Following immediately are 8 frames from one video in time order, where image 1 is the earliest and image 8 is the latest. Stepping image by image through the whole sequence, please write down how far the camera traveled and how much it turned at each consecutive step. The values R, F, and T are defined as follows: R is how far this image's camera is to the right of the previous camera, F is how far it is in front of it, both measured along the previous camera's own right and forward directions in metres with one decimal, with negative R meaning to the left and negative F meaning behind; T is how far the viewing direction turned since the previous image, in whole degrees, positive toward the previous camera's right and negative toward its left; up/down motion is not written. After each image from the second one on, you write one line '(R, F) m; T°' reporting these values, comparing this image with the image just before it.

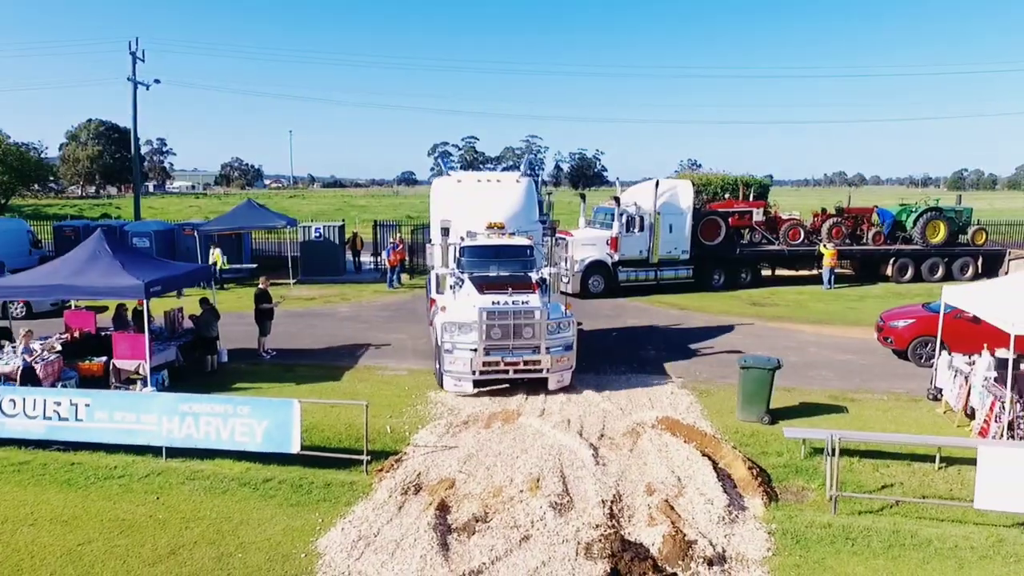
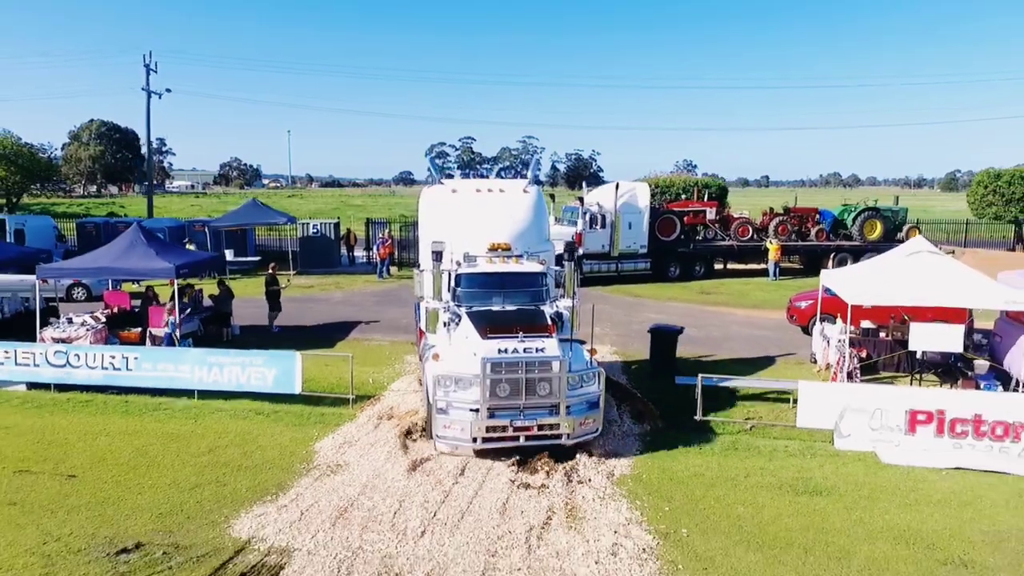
(+0.6, -2.4) m; 0°
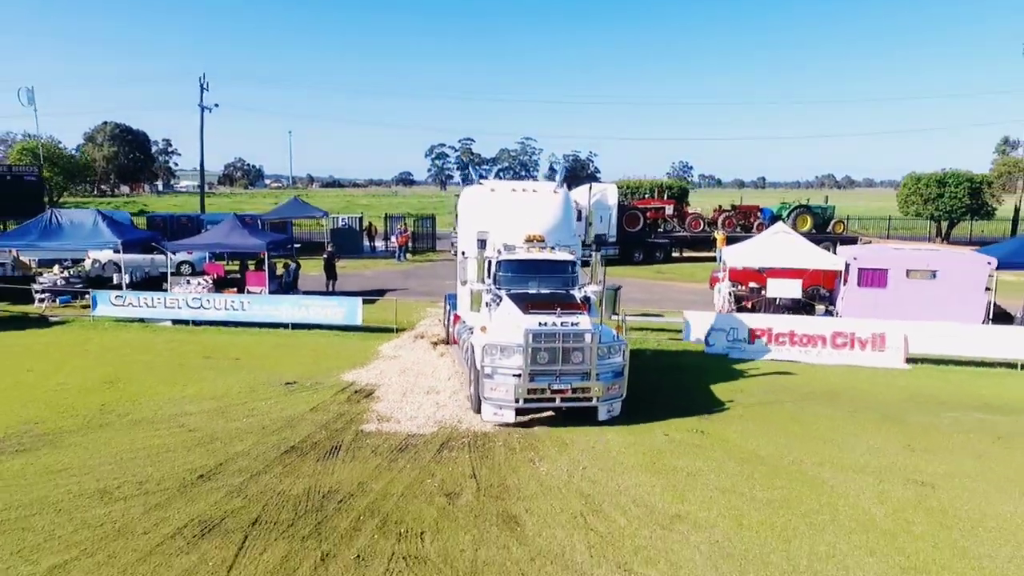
(+0.2, -5.2) m; 0°
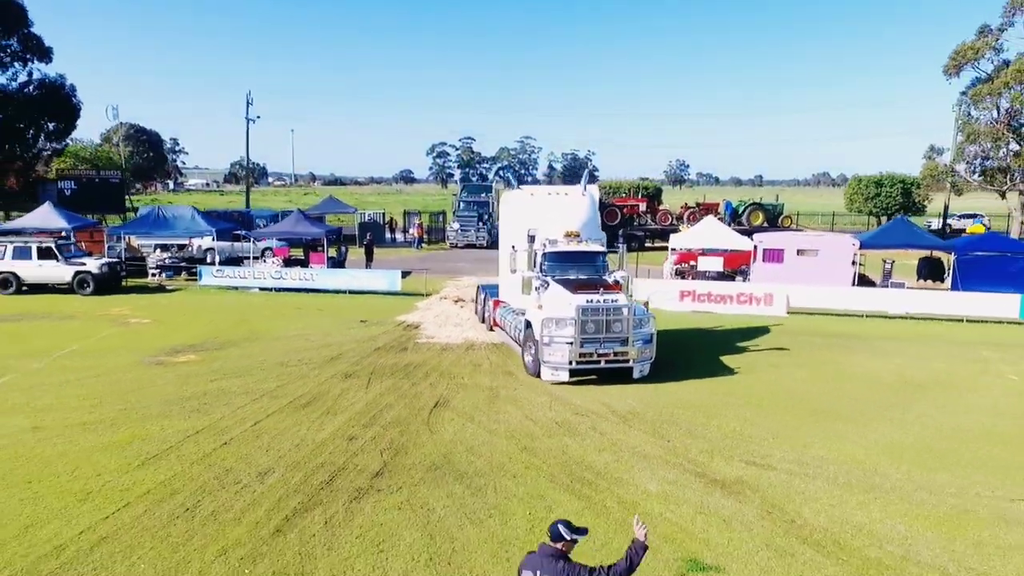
(0.0, -5.7) m; 0°
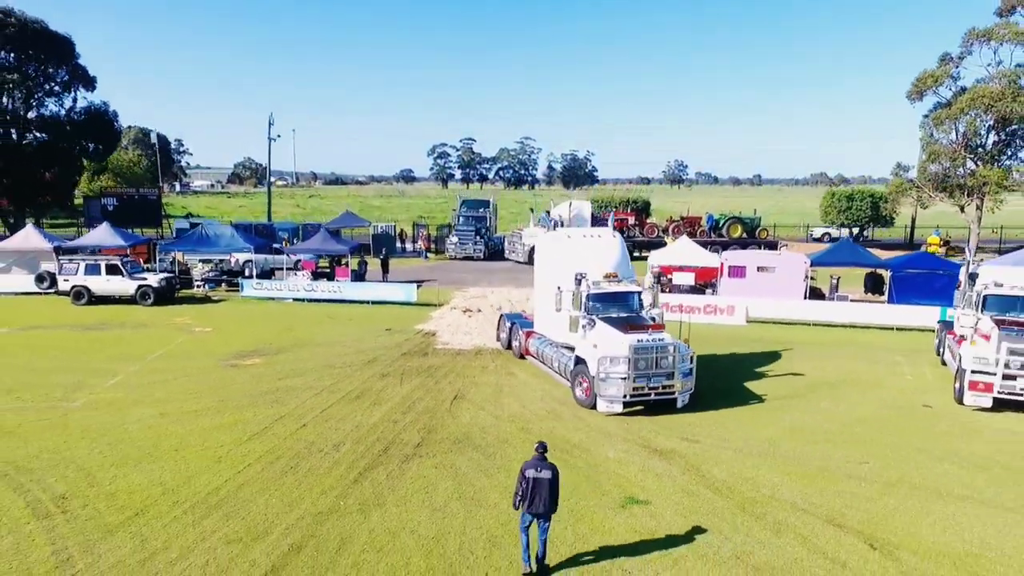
(0.0, -3.4) m; 0°
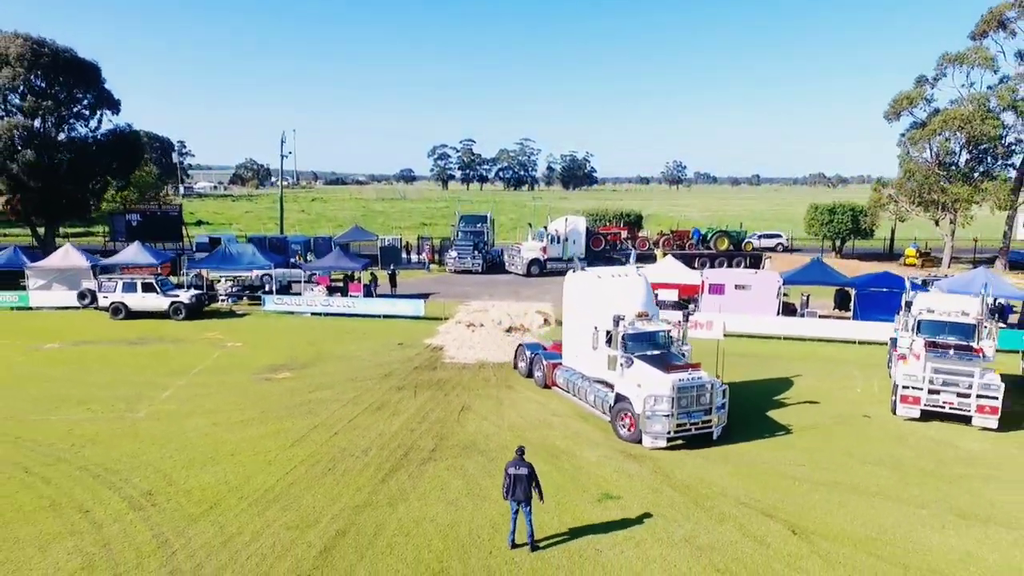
(0.0, -2.3) m; 0°
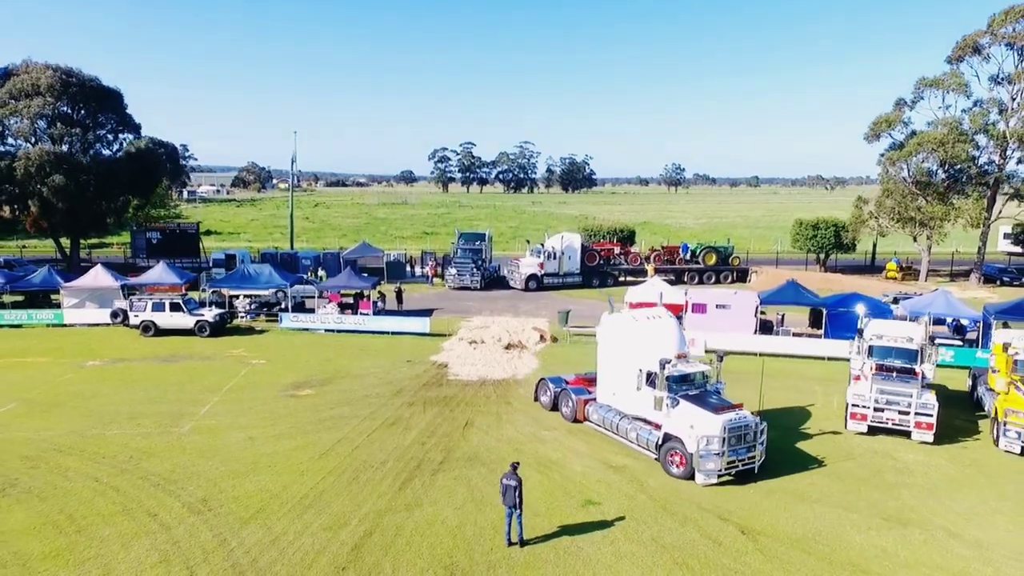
(0.0, -2.2) m; 0°
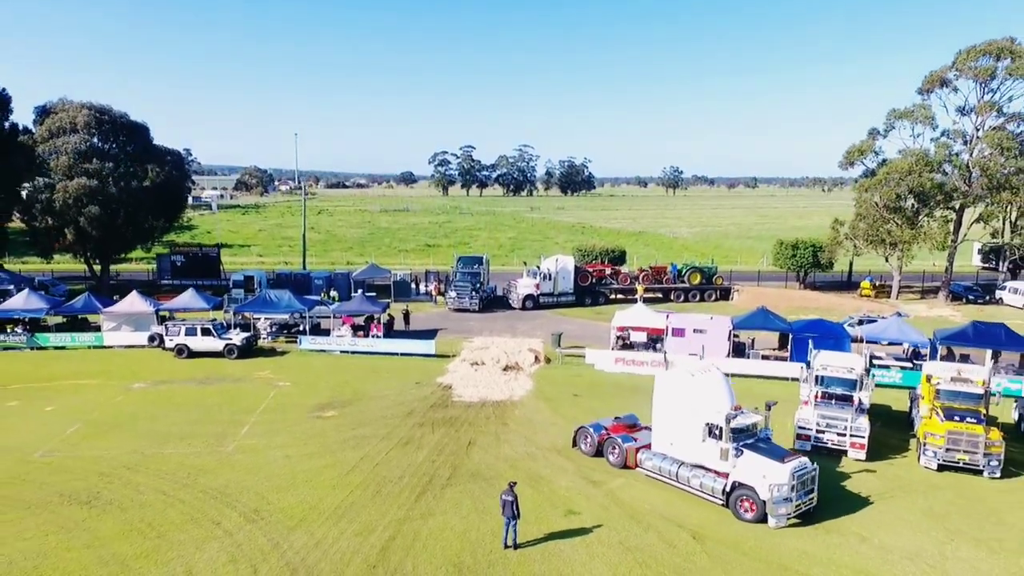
(+0.1, -3.1) m; 0°
